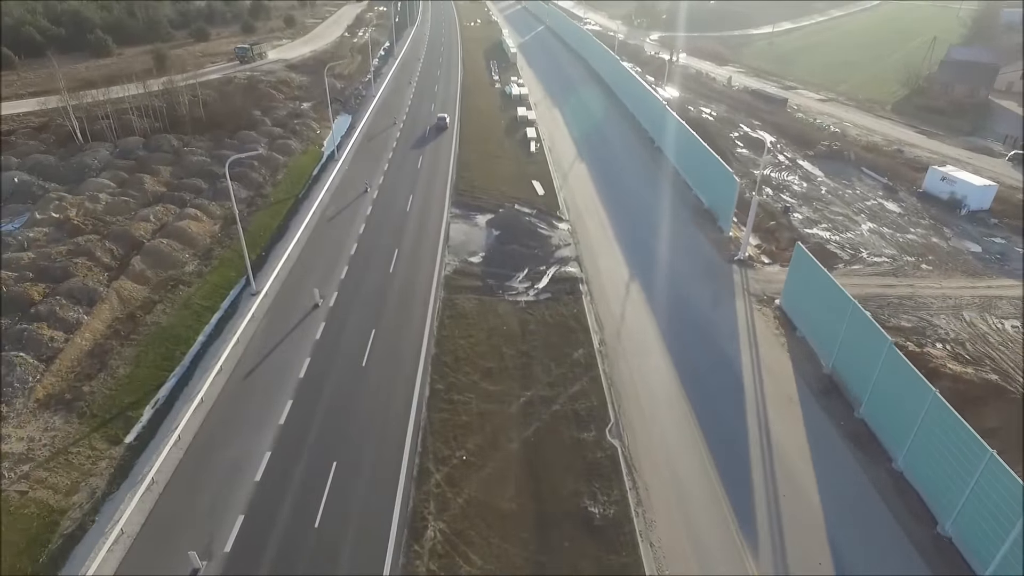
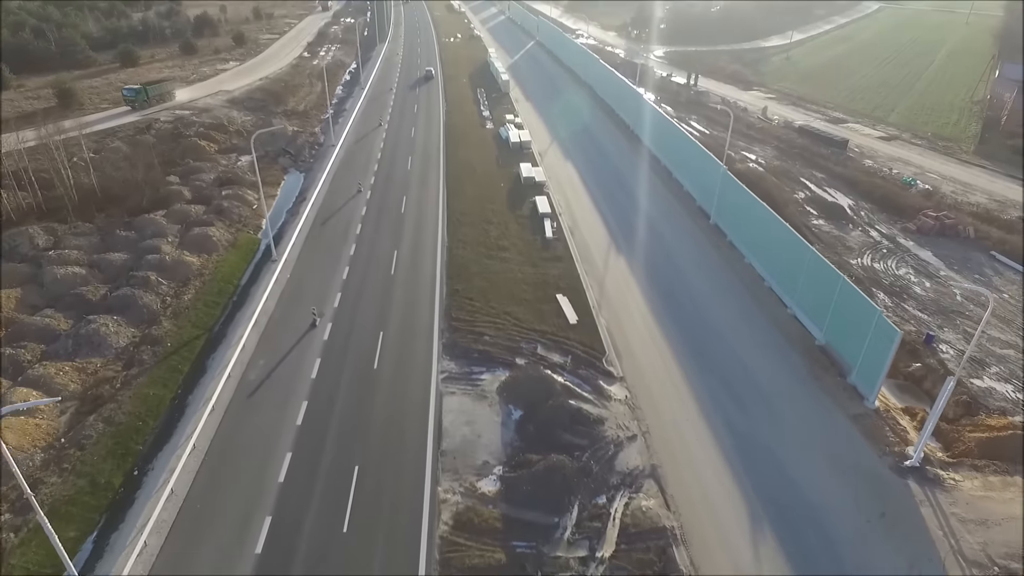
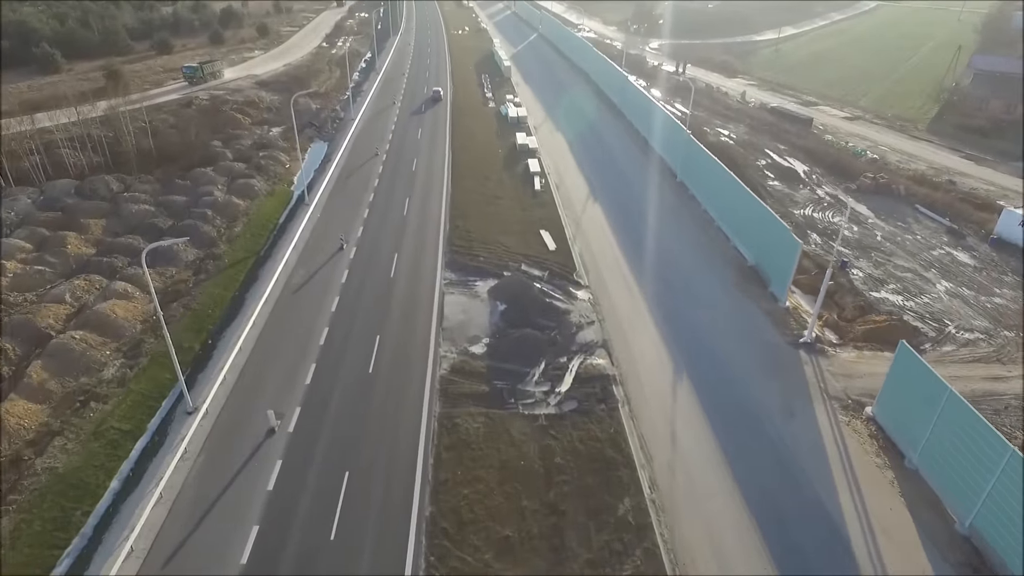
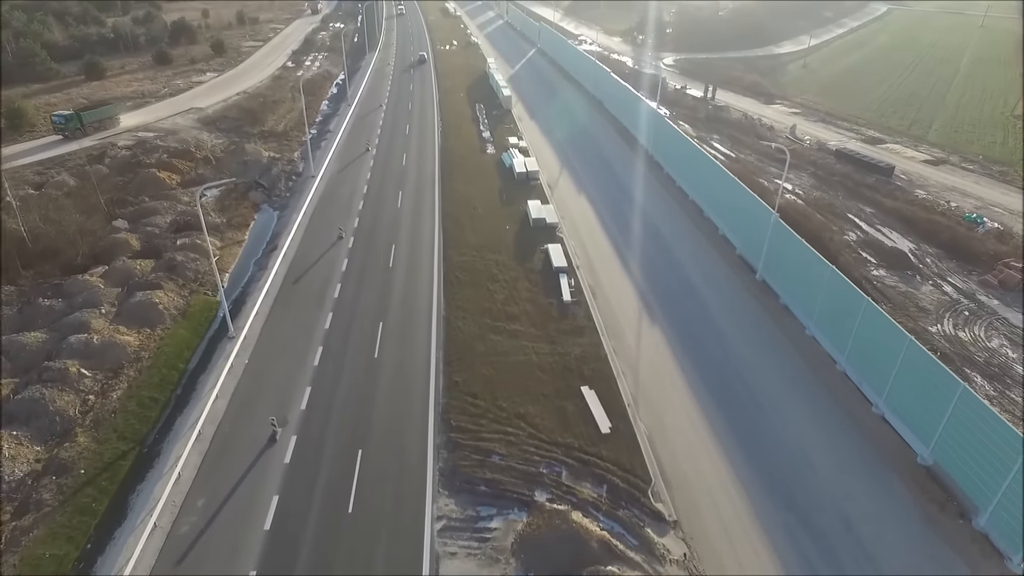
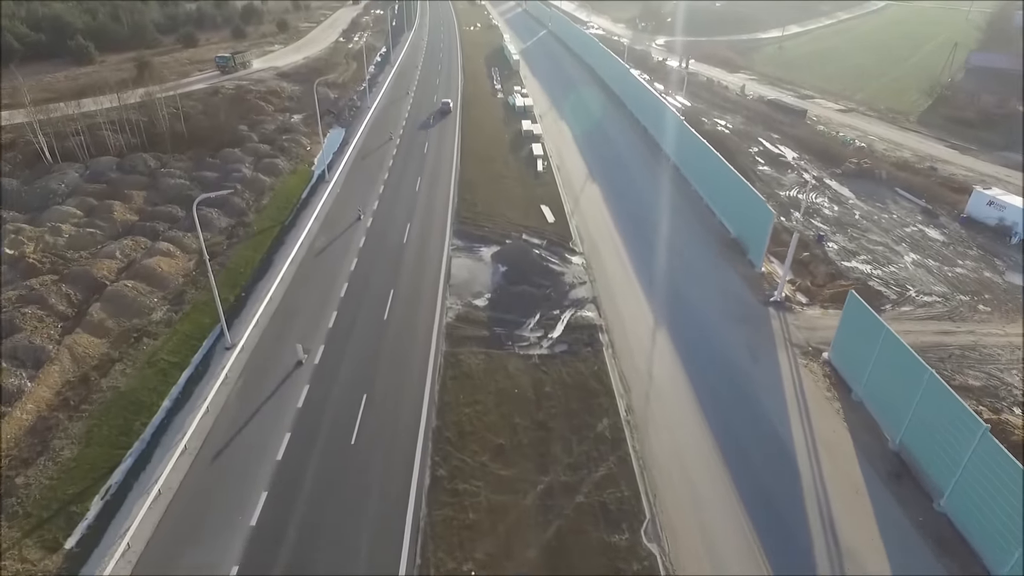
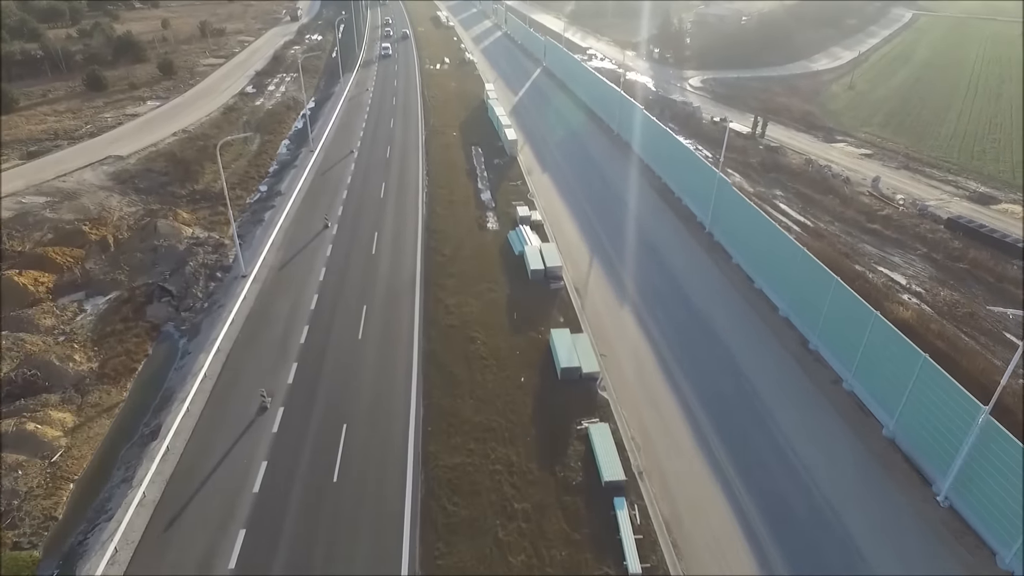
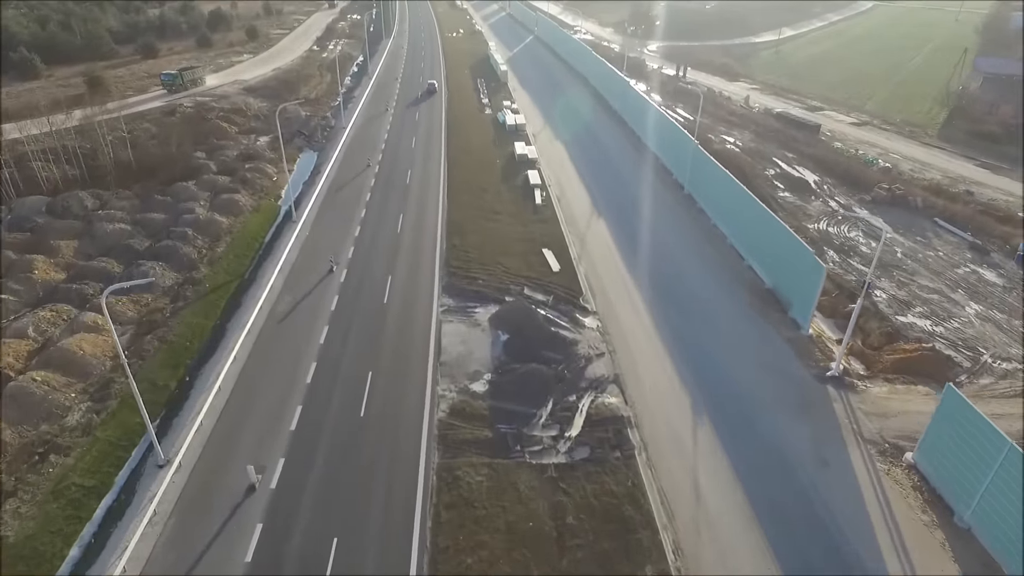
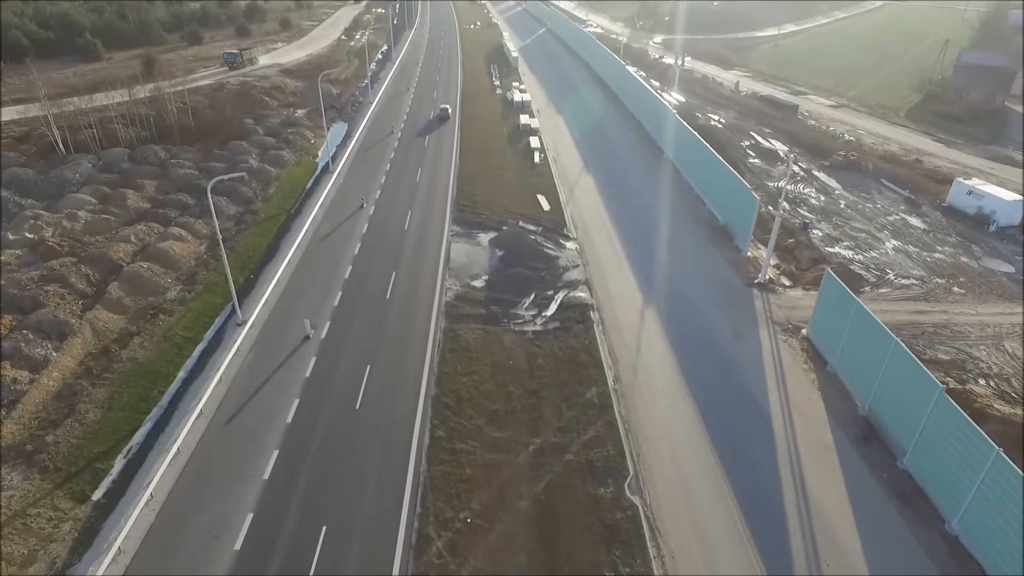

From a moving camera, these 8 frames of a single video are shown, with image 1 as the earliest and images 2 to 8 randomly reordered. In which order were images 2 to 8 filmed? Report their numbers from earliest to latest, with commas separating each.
8, 5, 3, 7, 2, 4, 6
